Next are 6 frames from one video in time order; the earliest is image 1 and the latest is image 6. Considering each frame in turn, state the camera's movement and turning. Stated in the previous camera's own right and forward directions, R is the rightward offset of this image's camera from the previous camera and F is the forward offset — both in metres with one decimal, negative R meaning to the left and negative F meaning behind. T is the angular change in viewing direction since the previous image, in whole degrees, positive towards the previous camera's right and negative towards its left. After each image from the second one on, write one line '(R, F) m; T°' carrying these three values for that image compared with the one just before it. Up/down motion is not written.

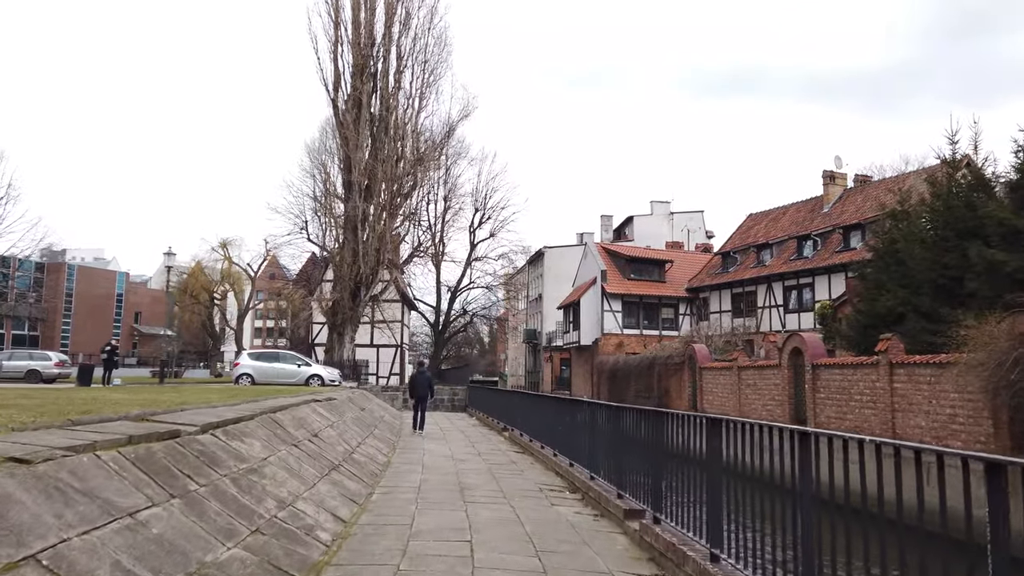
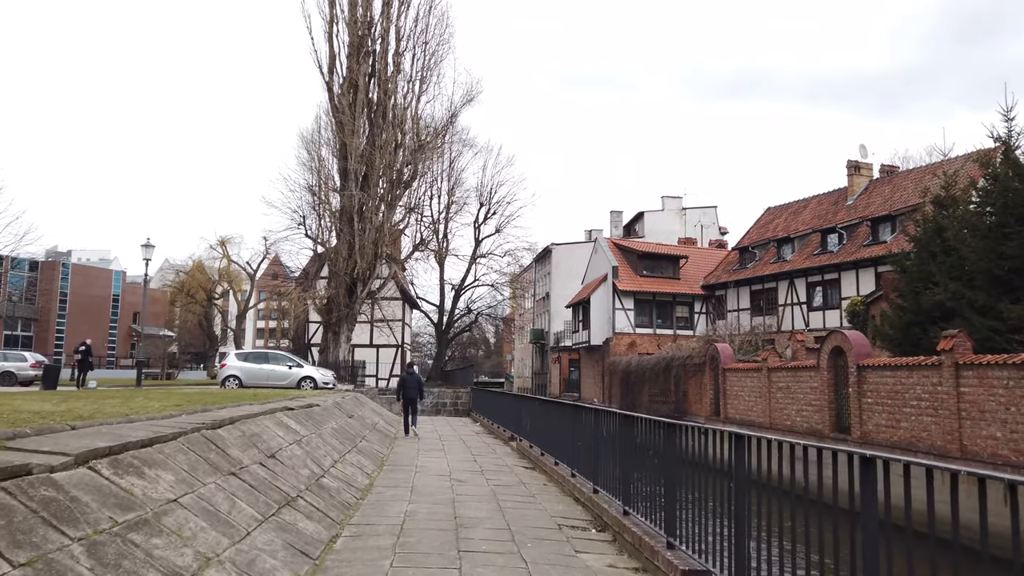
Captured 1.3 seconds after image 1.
(0.0, +1.9) m; 0°
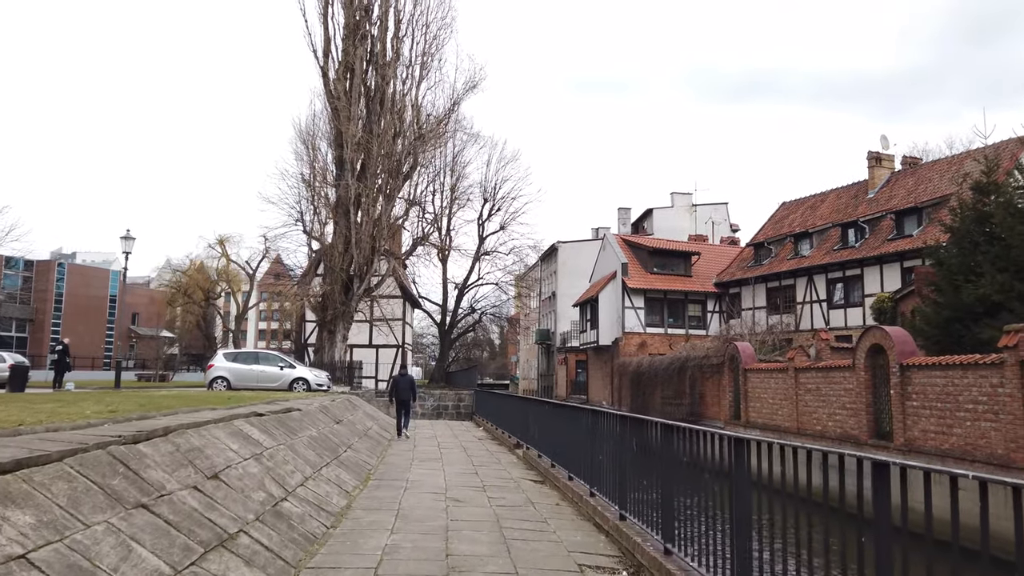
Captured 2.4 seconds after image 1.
(0.0, +1.4) m; 0°
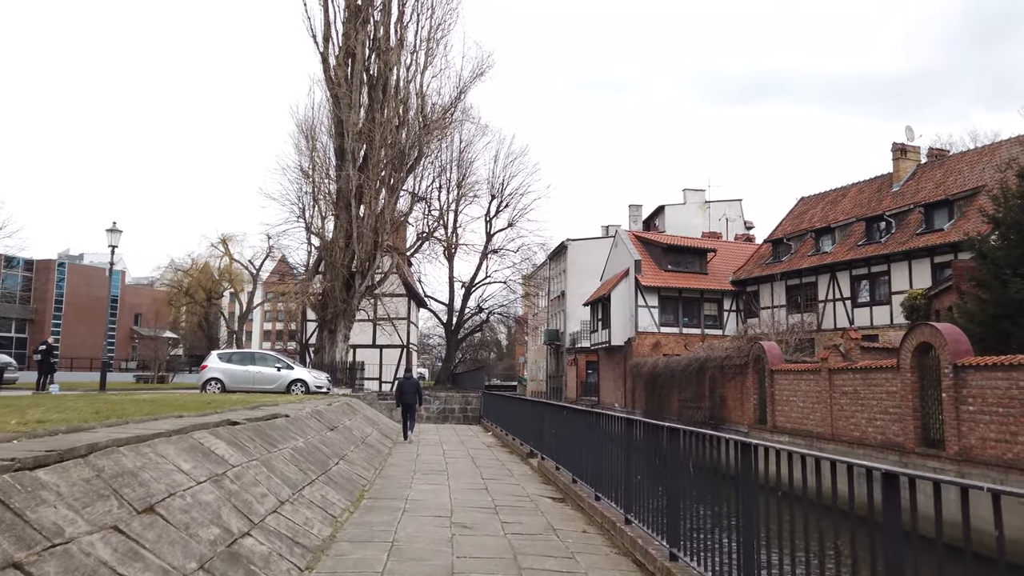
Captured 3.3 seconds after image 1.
(-0.1, +1.3) m; -1°
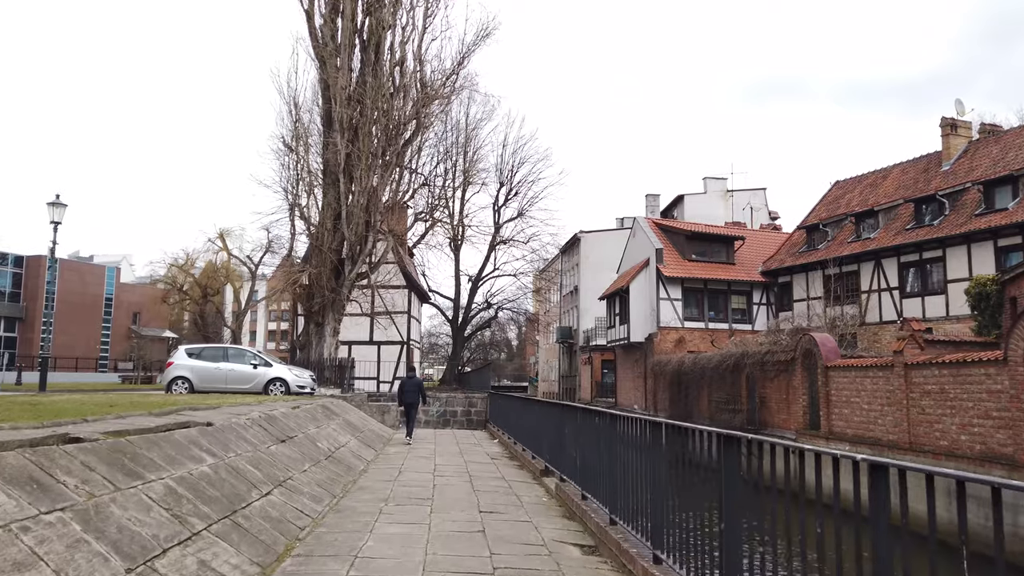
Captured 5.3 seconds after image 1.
(0.0, +2.7) m; -1°
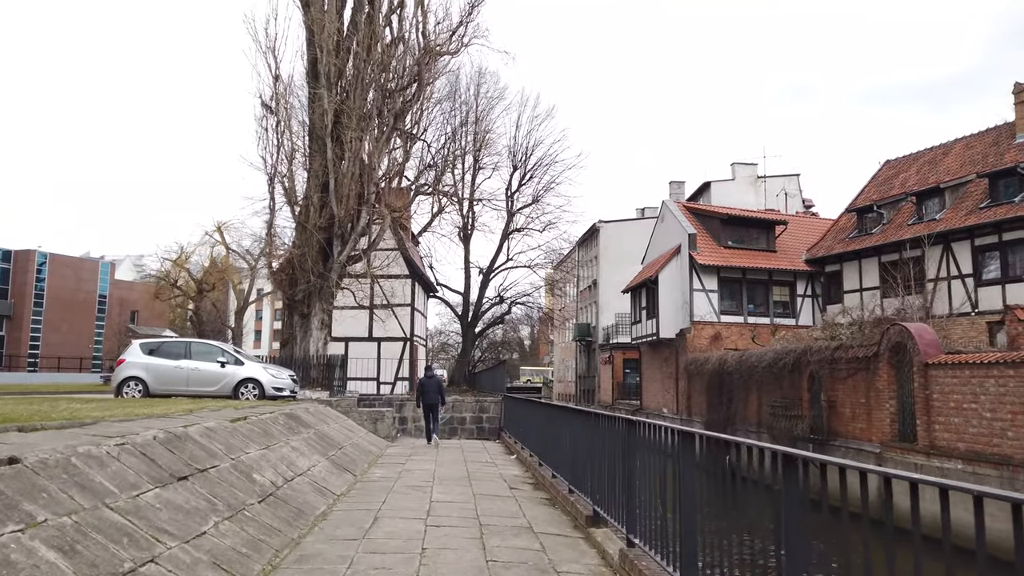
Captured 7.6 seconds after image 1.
(-0.2, +3.2) m; -1°
